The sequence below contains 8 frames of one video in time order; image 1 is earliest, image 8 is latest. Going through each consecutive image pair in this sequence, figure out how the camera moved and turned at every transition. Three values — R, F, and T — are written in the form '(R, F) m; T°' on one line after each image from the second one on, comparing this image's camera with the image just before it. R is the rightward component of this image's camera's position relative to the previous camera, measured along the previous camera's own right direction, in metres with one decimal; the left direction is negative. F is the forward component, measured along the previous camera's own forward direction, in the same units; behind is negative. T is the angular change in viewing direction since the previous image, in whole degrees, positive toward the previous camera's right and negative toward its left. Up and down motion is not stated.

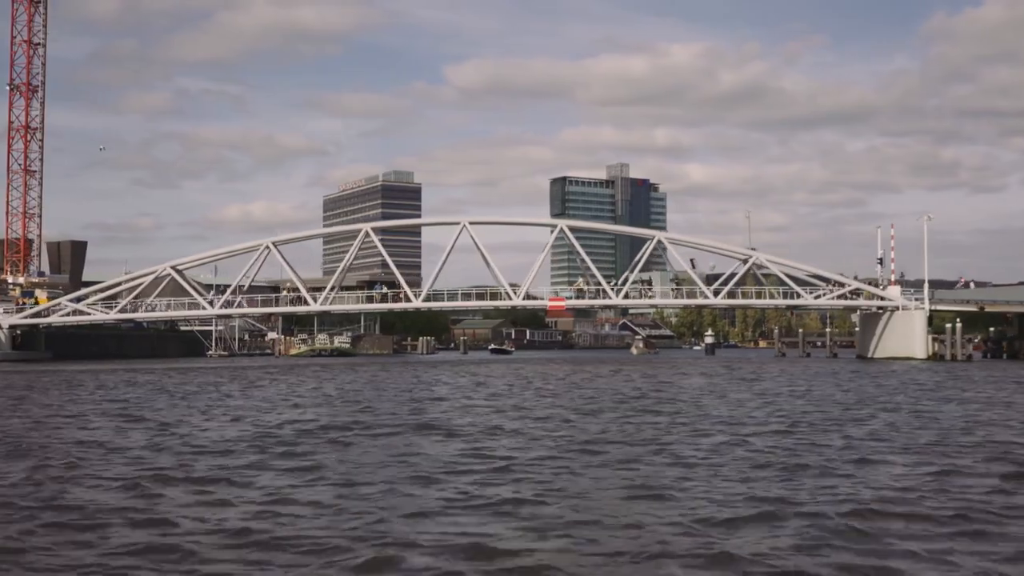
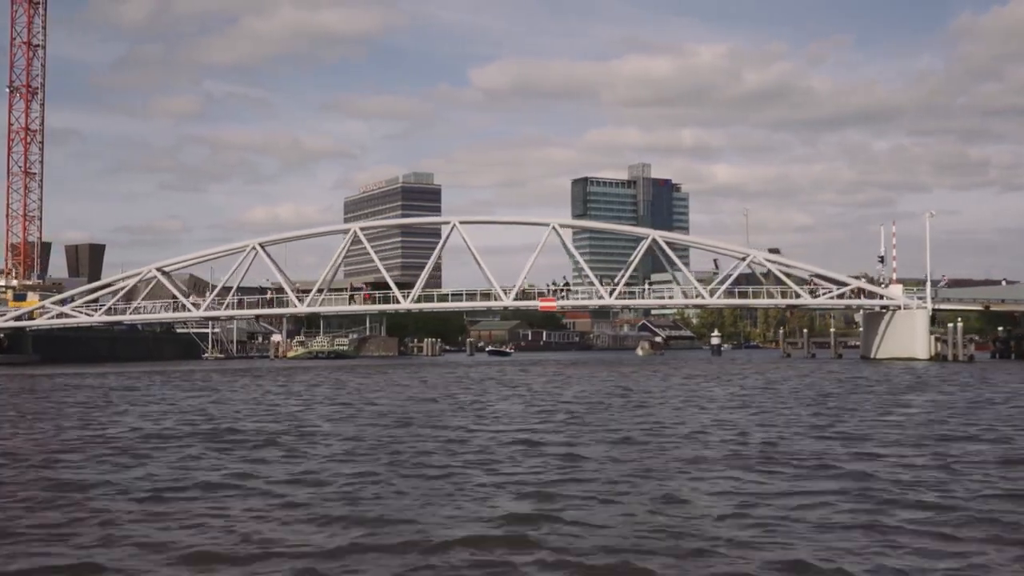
(+1.1, +0.8) m; -1°
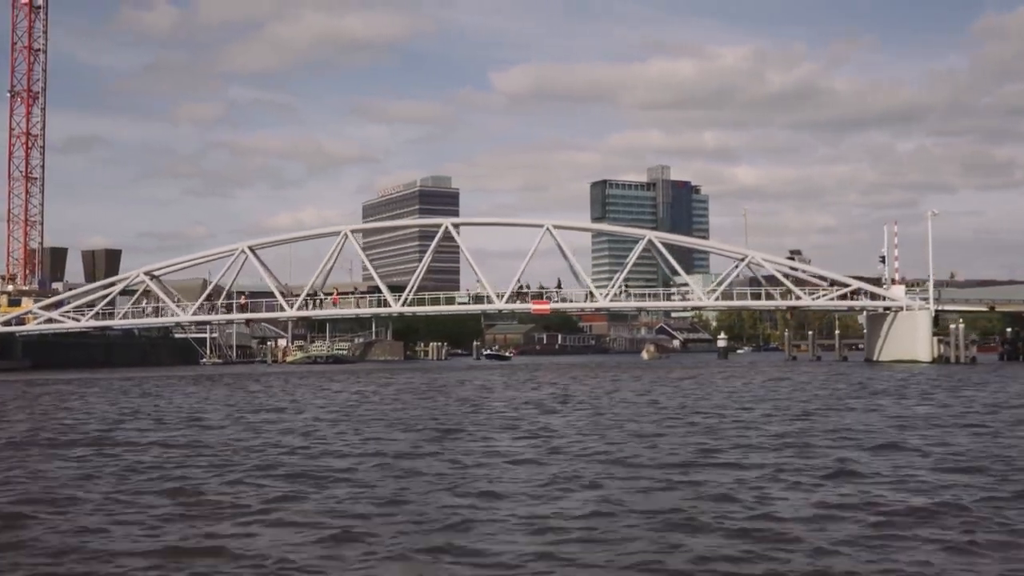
(+0.9, +0.6) m; -1°
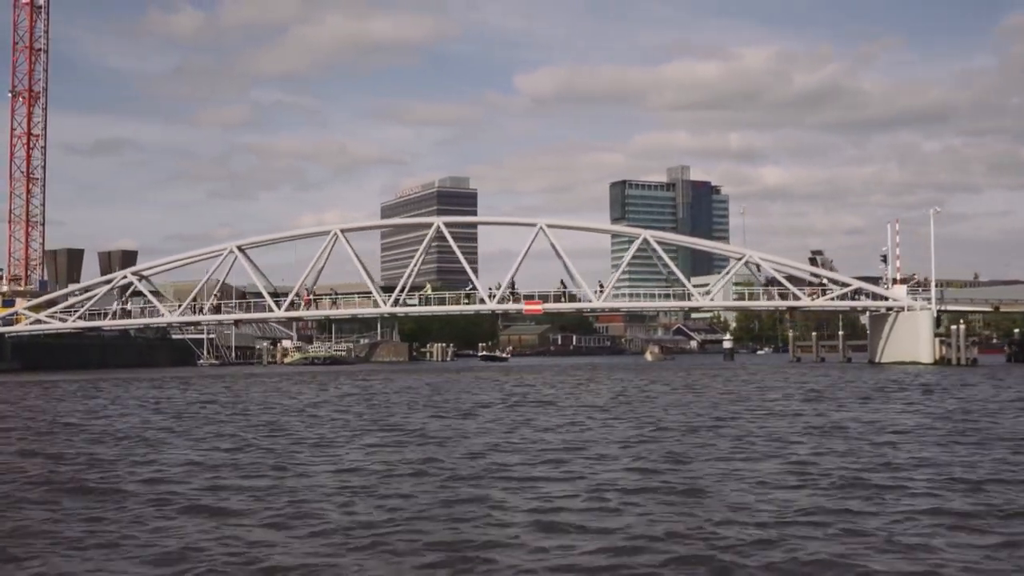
(+0.9, +0.6) m; -1°
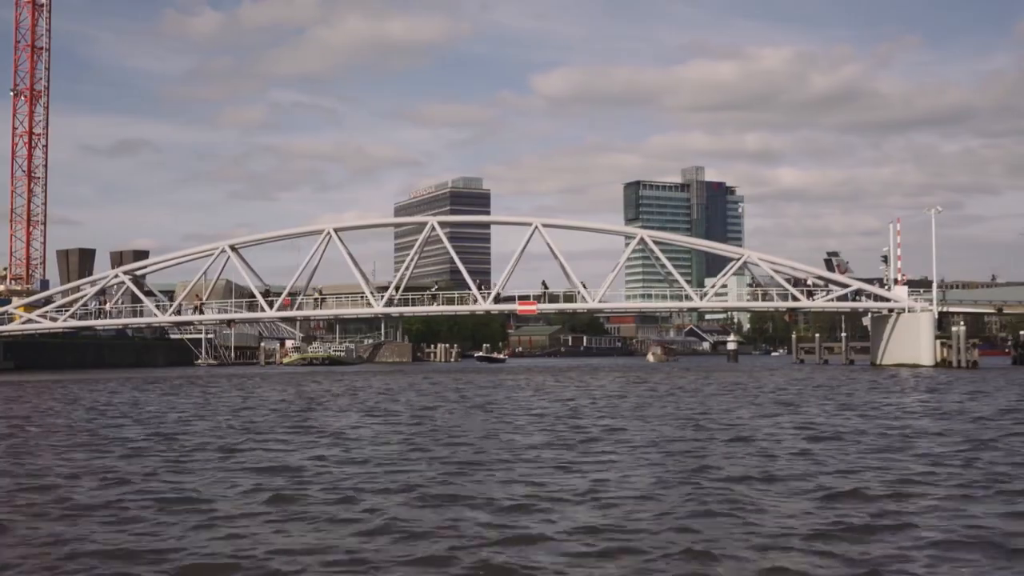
(+0.6, +0.5) m; -1°
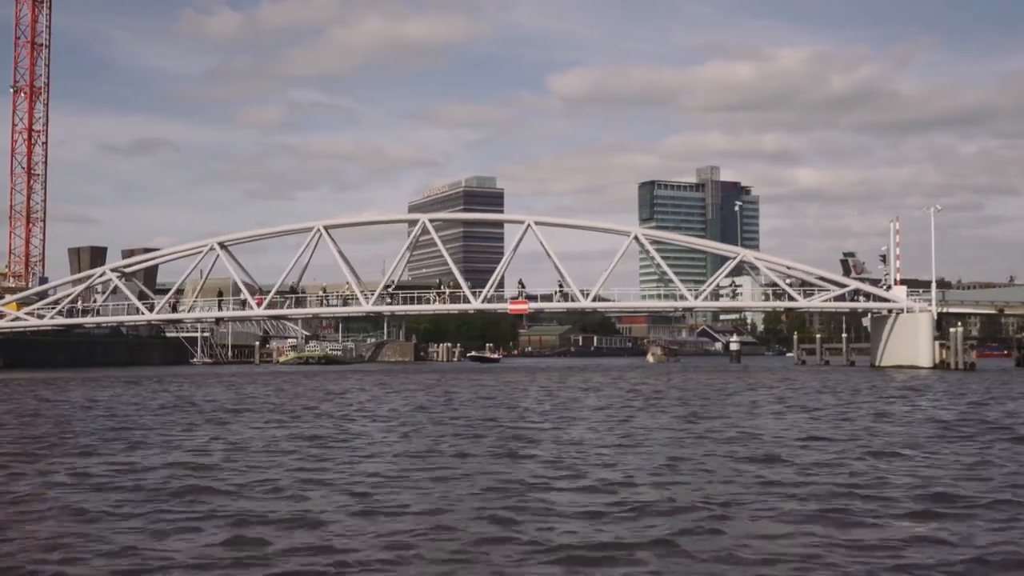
(+0.7, +0.5) m; -1°
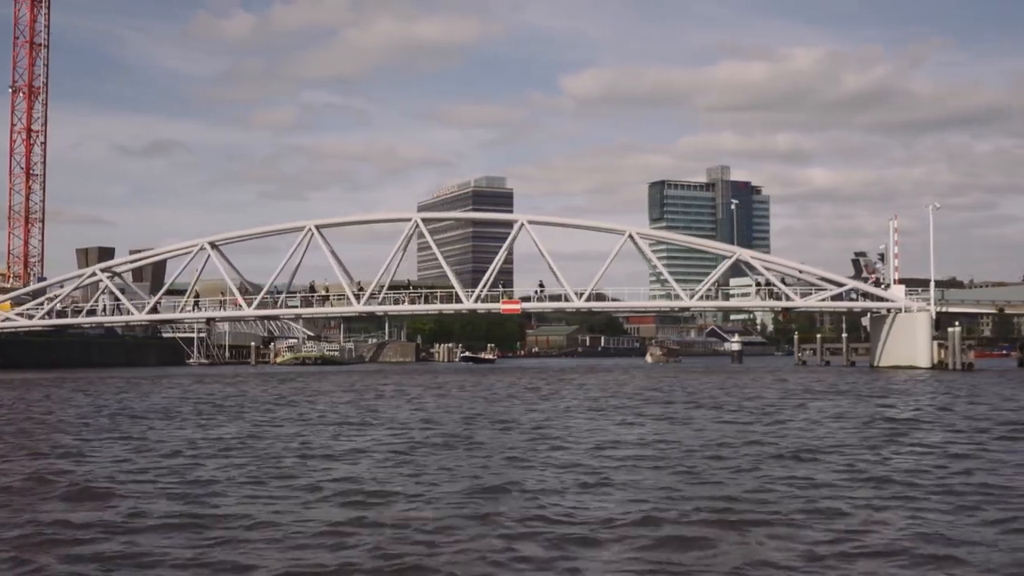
(+0.6, +0.4) m; -1°
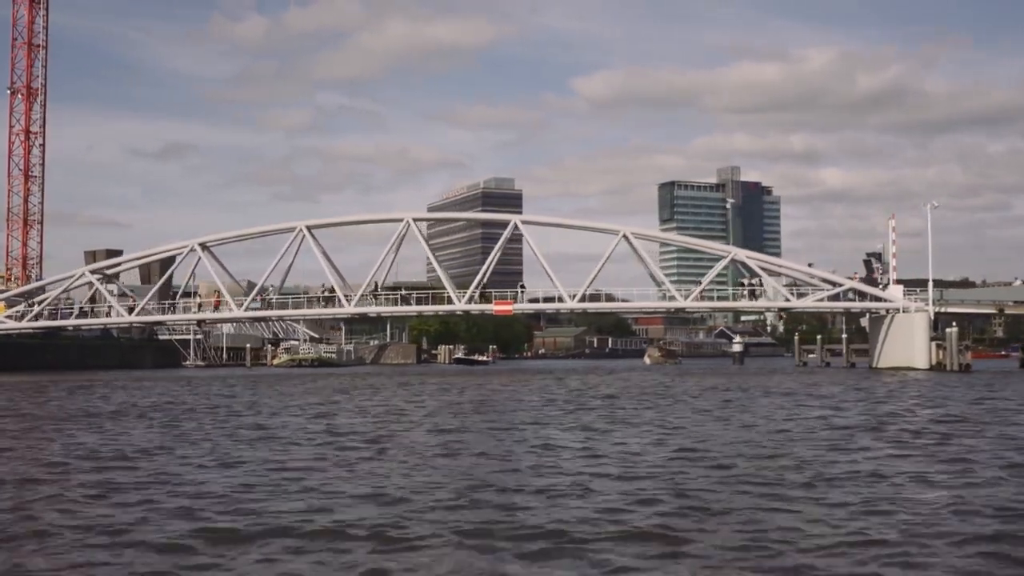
(+0.6, +0.4) m; -1°
